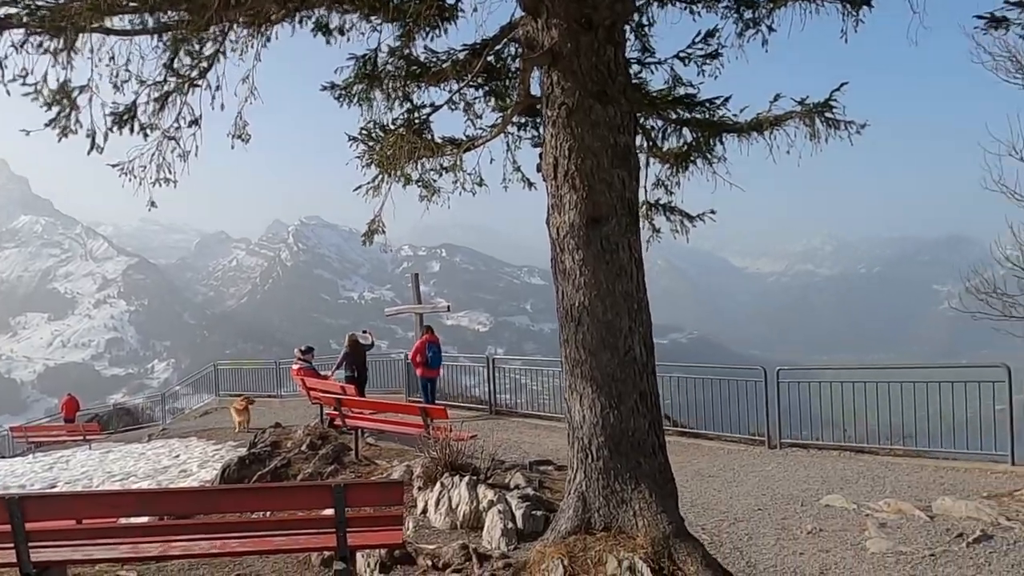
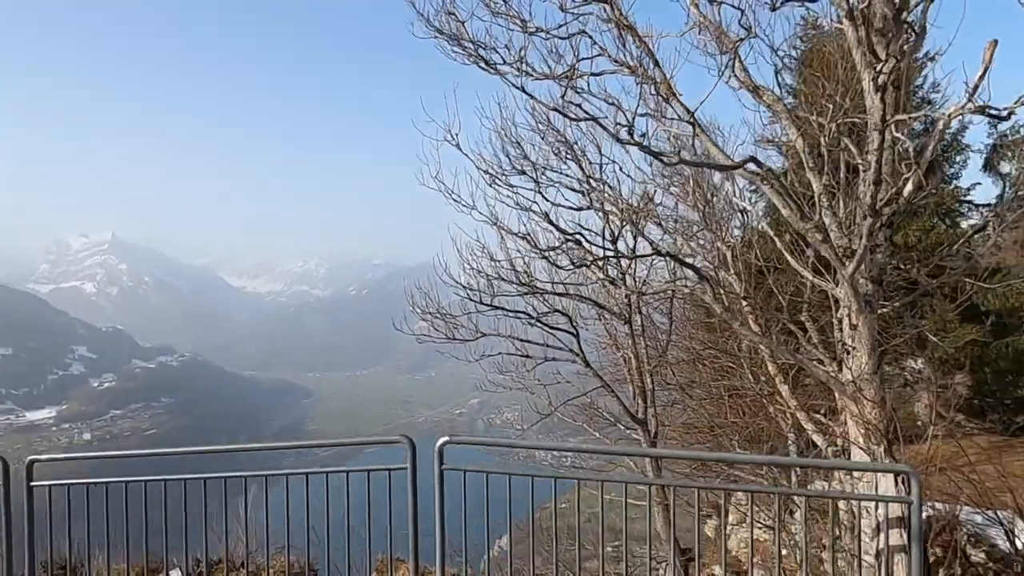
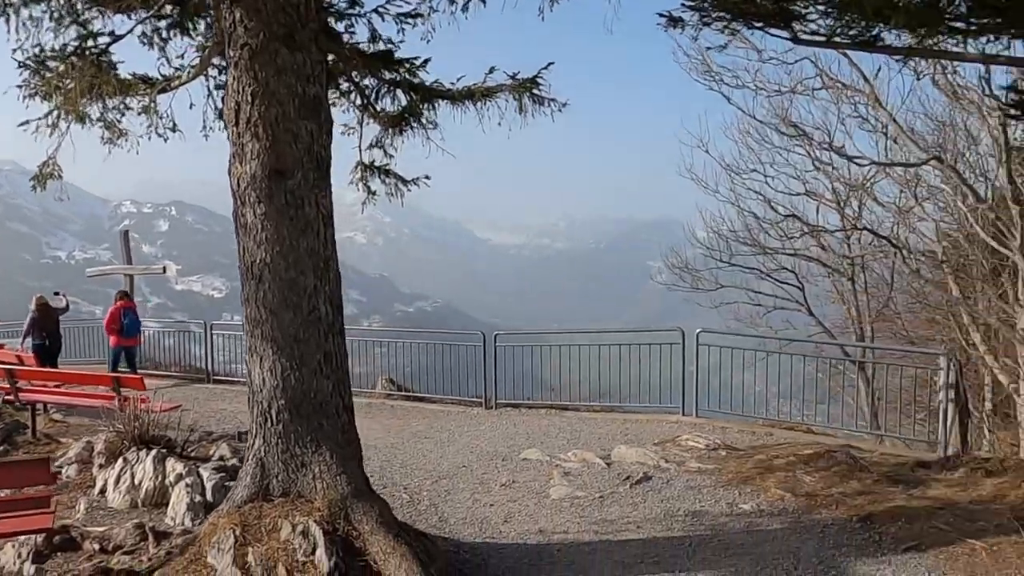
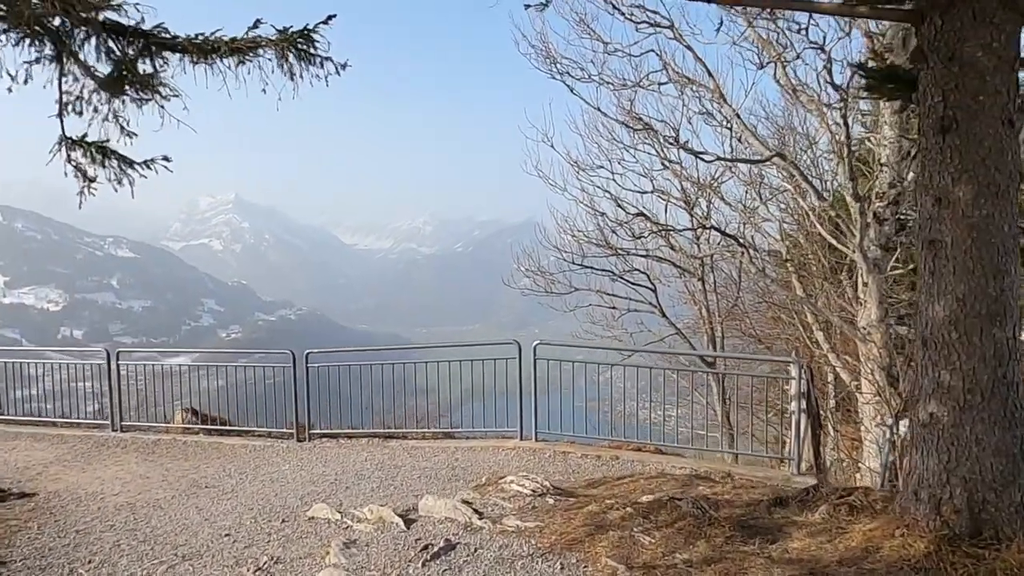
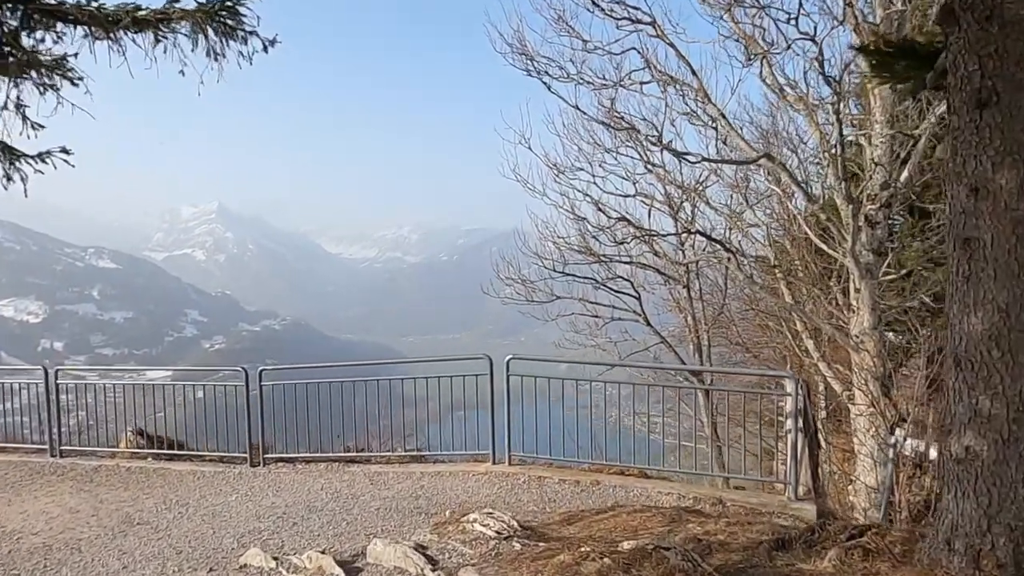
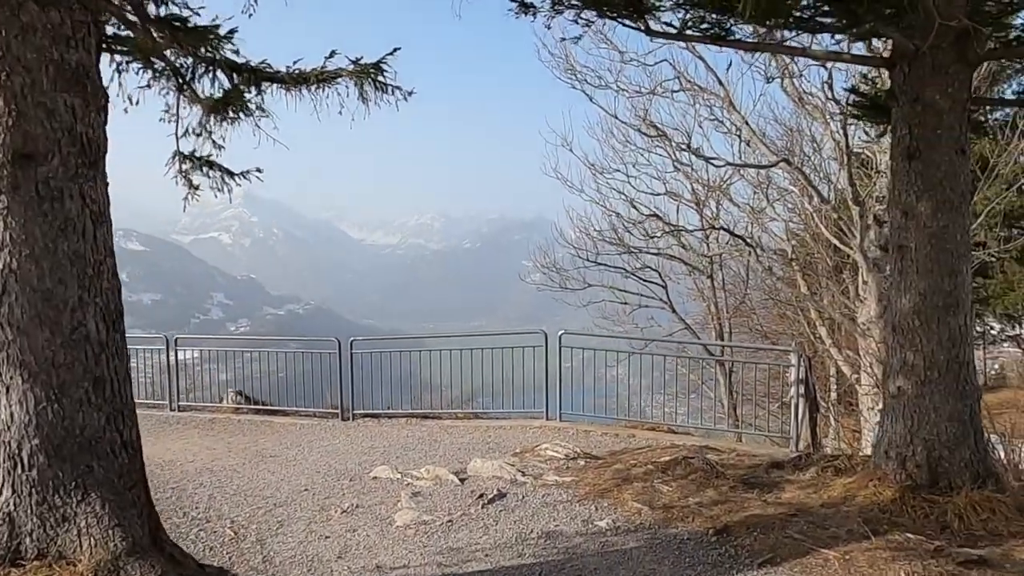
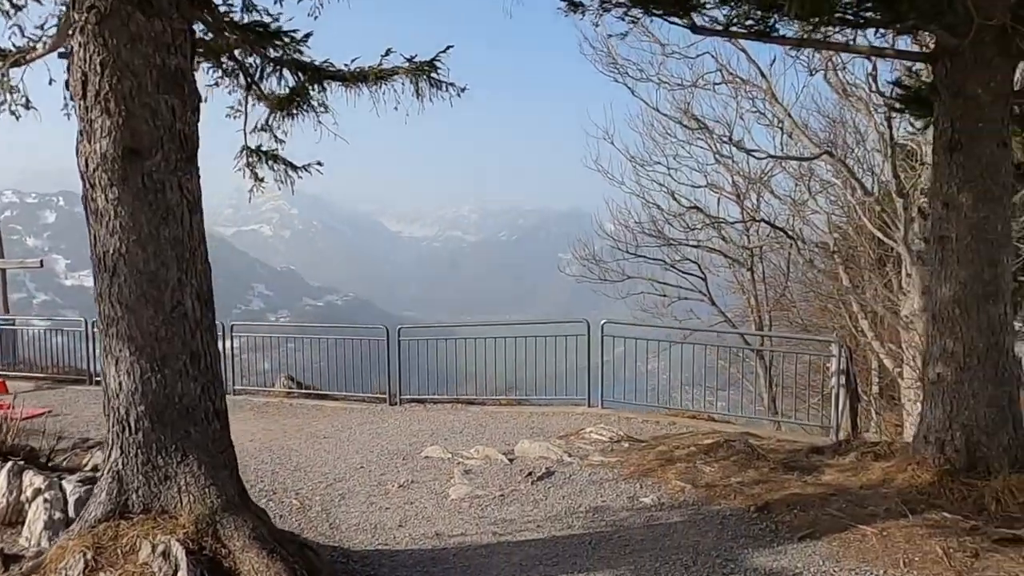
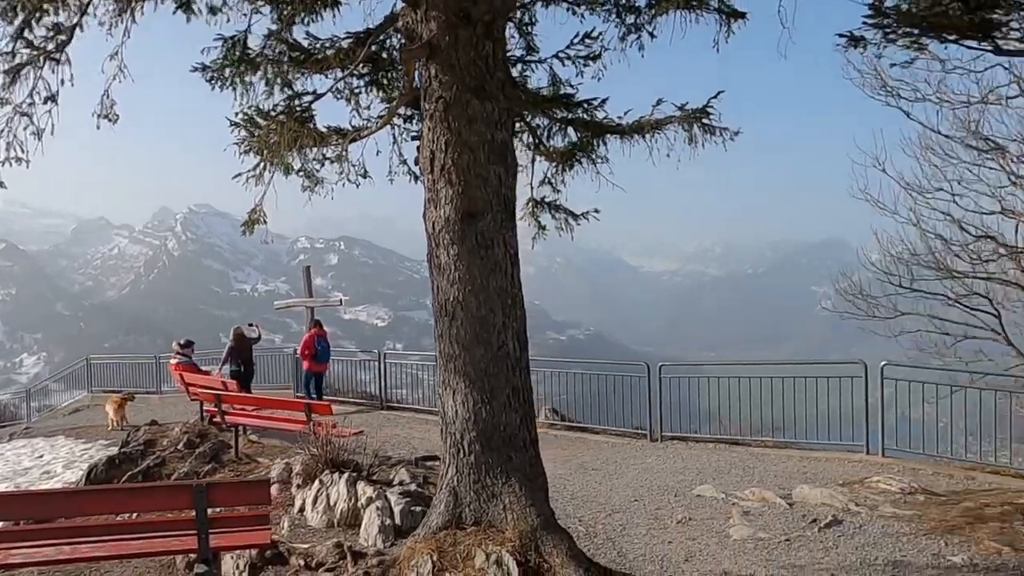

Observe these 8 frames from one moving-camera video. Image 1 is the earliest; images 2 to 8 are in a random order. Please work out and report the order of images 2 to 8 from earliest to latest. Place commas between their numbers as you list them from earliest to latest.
8, 3, 7, 6, 4, 5, 2
